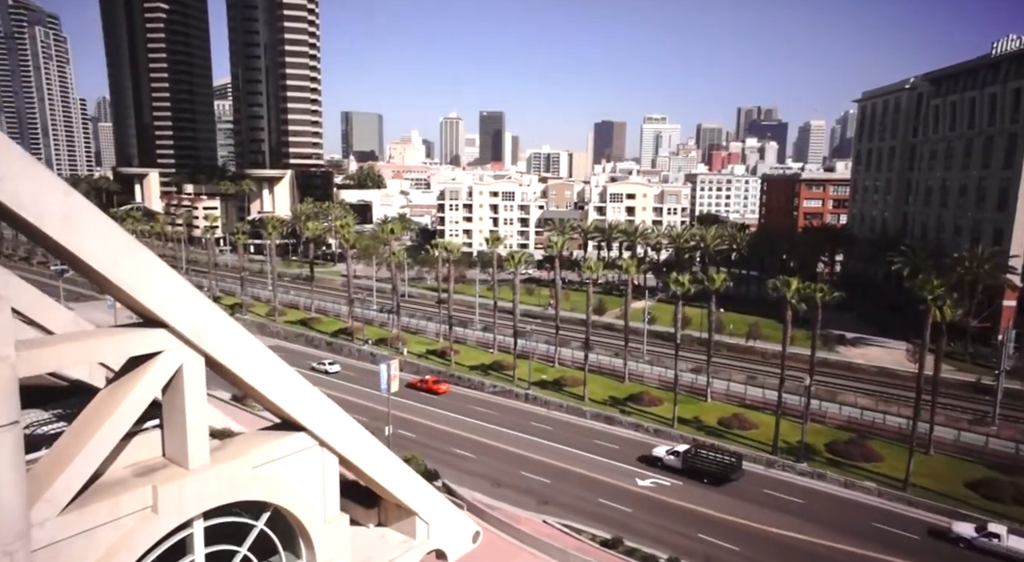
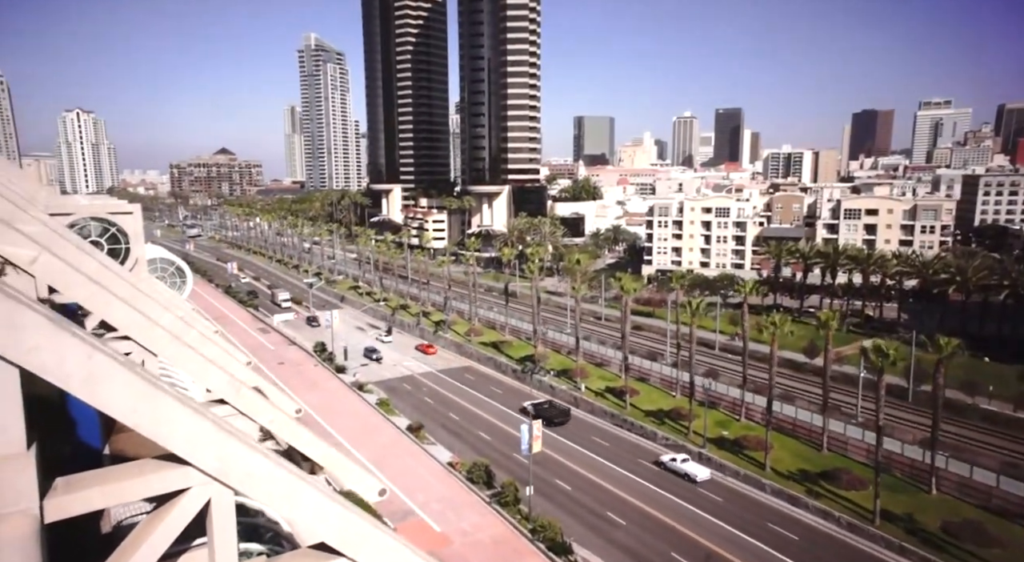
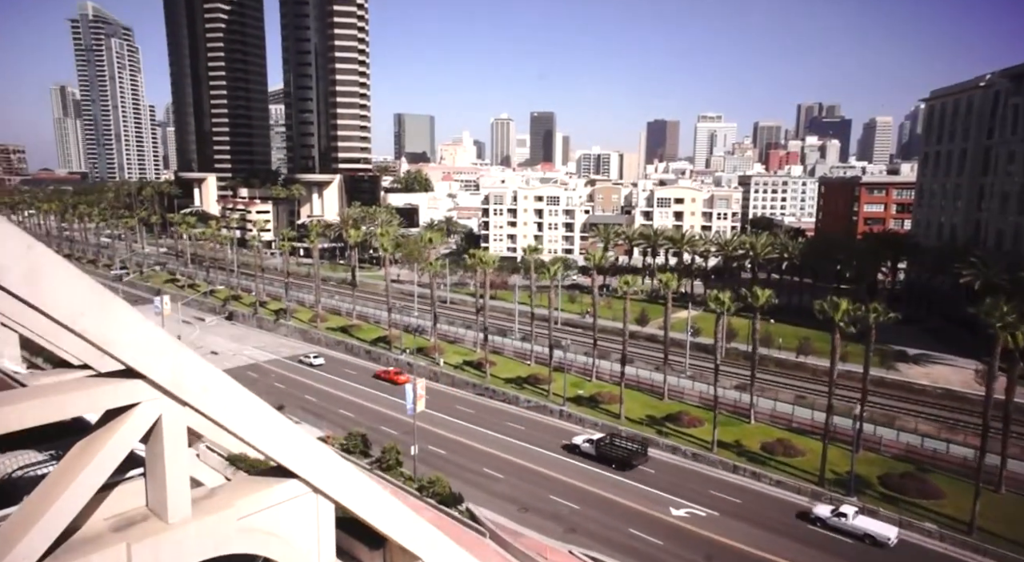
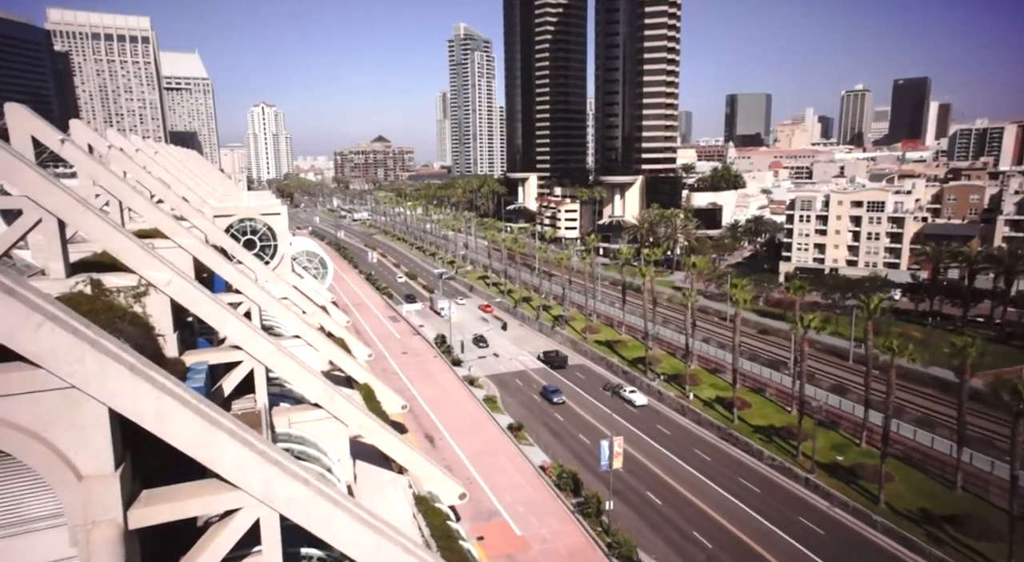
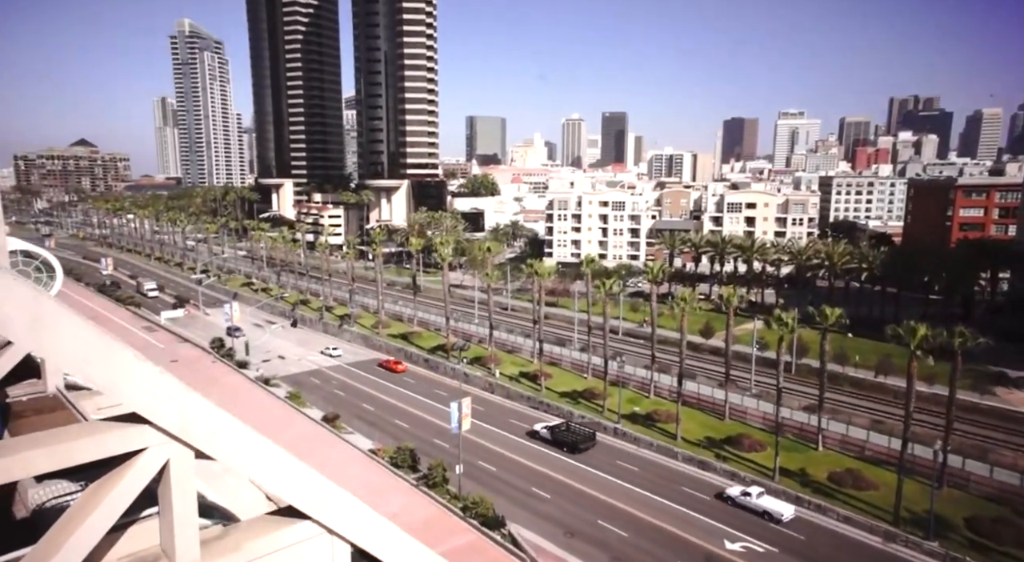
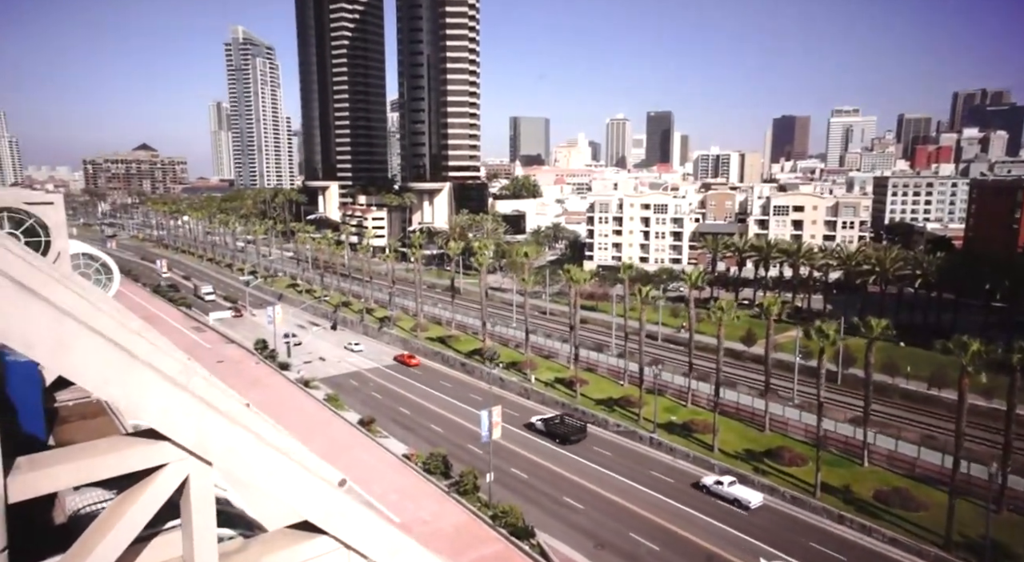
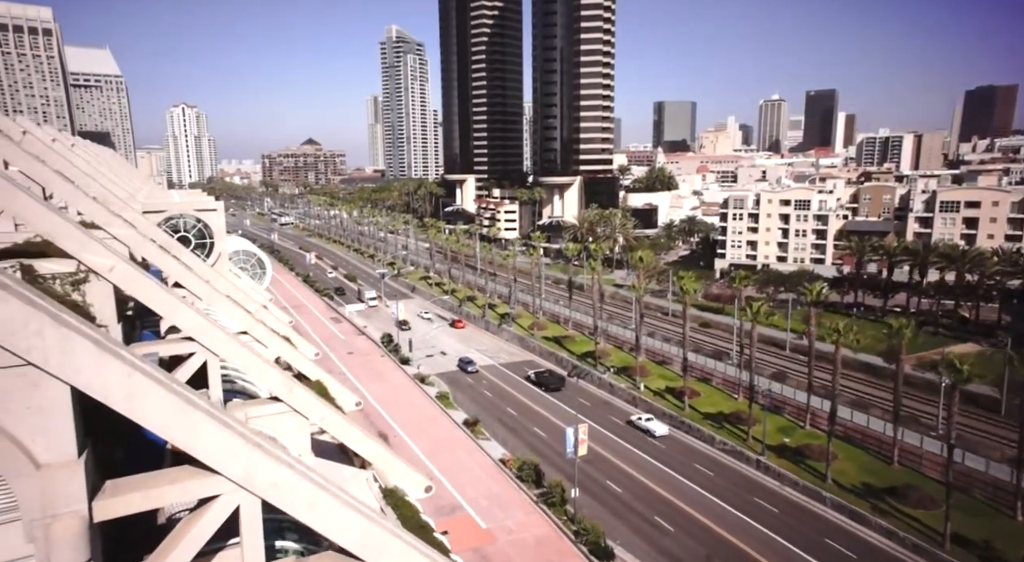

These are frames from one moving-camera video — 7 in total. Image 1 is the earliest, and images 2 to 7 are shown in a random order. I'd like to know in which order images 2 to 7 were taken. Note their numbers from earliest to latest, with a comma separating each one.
3, 5, 6, 2, 7, 4
